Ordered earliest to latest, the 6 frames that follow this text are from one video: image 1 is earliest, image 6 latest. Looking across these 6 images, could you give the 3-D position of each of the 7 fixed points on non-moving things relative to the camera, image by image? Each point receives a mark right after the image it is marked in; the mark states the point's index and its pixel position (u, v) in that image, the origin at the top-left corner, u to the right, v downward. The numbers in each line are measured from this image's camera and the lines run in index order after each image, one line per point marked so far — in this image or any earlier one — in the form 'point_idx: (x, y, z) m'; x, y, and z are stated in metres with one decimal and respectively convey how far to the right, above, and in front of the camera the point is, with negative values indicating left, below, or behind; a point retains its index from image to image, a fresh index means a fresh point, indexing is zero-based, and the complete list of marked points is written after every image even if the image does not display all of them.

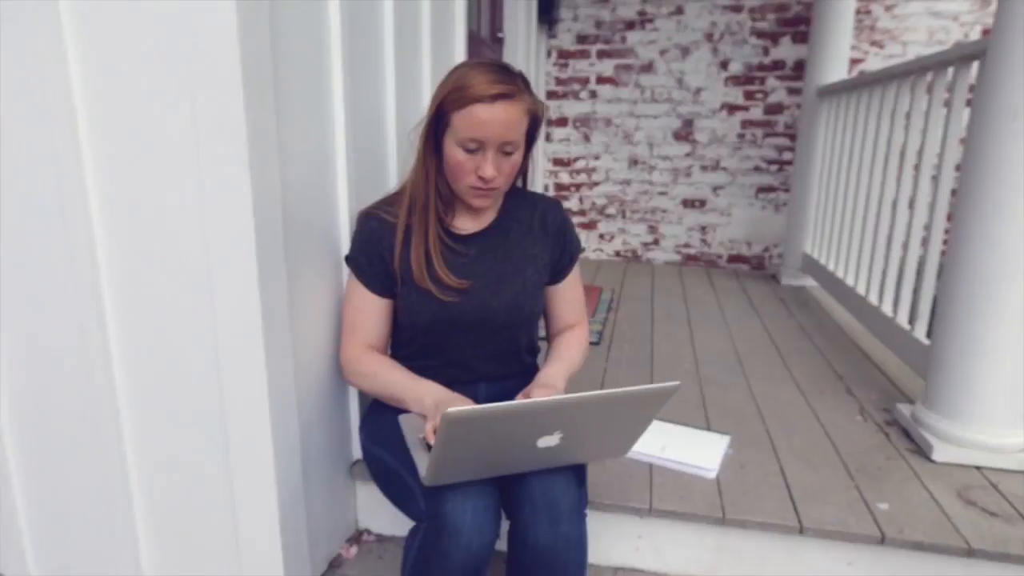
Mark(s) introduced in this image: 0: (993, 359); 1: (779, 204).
0: (+1.3, -0.2, +1.8) m
1: (+1.8, +0.6, +4.3) m
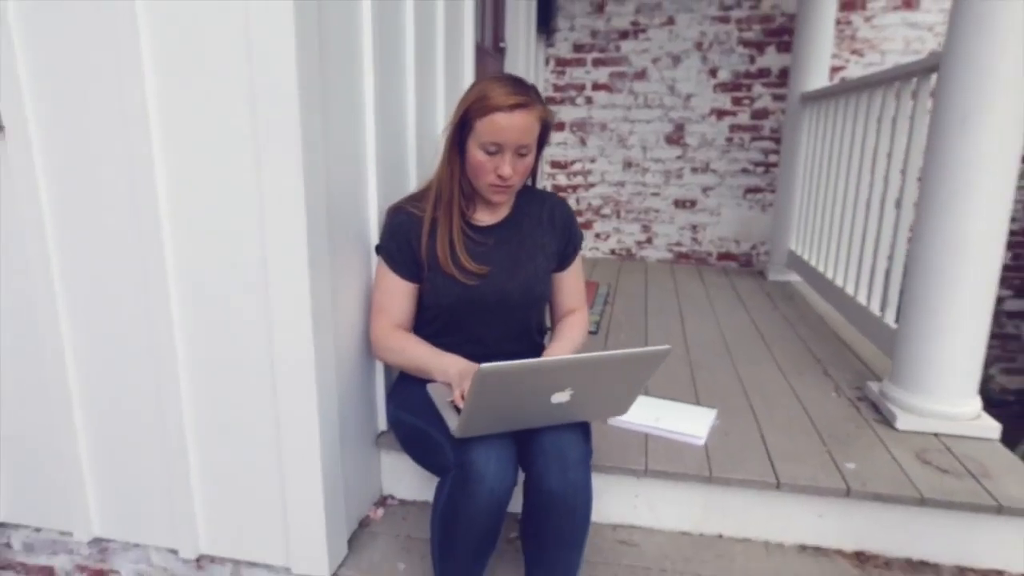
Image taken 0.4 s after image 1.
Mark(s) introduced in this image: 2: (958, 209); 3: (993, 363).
0: (+1.4, -0.1, +2.0) m
1: (+1.8, +0.6, +4.5) m
2: (+1.4, +0.2, +1.9) m
3: (+3.6, -0.6, +4.6) m
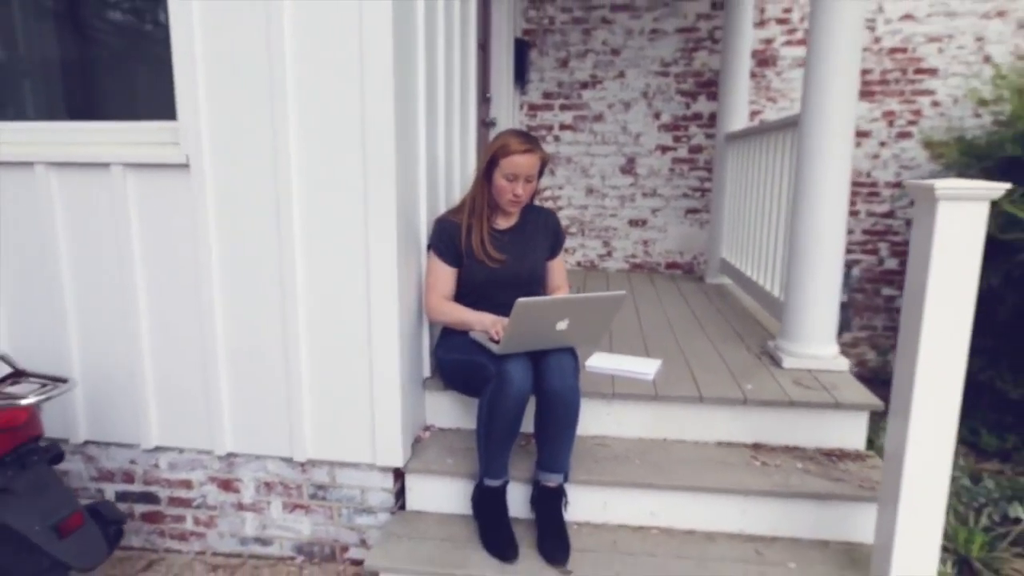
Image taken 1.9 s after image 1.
0: (+1.4, -0.1, +2.9) m
1: (+1.7, +0.6, +5.5) m
2: (+1.4, +0.3, +2.9) m
3: (+3.4, -0.6, +5.7) m
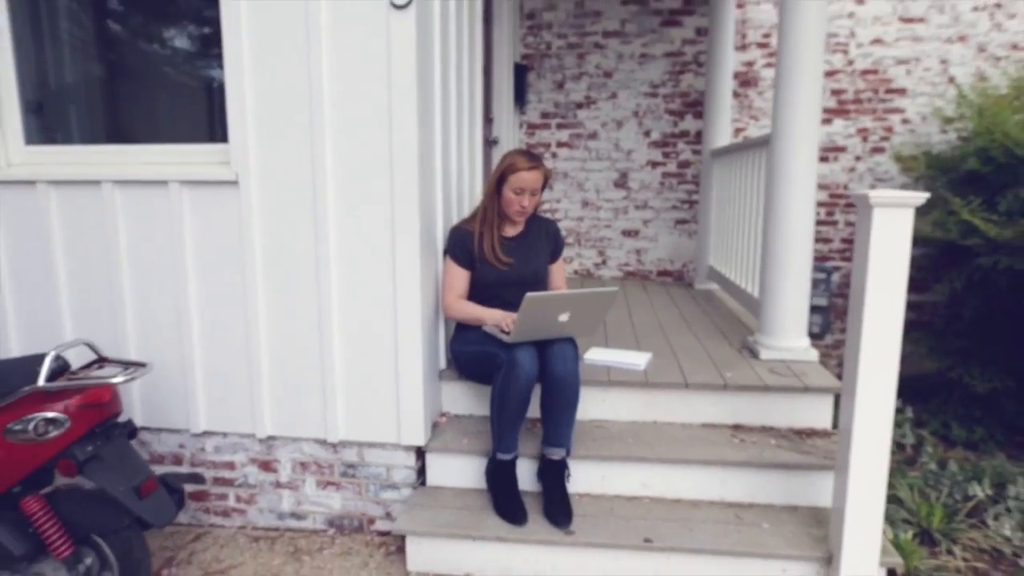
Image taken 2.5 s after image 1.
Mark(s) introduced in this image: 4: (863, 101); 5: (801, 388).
0: (+1.4, -0.1, +3.3) m
1: (+1.7, +0.5, +5.9) m
2: (+1.4, +0.3, +3.3) m
3: (+3.4, -0.6, +6.0) m
4: (+3.2, +1.7, +5.7) m
5: (+1.3, -0.5, +2.9) m
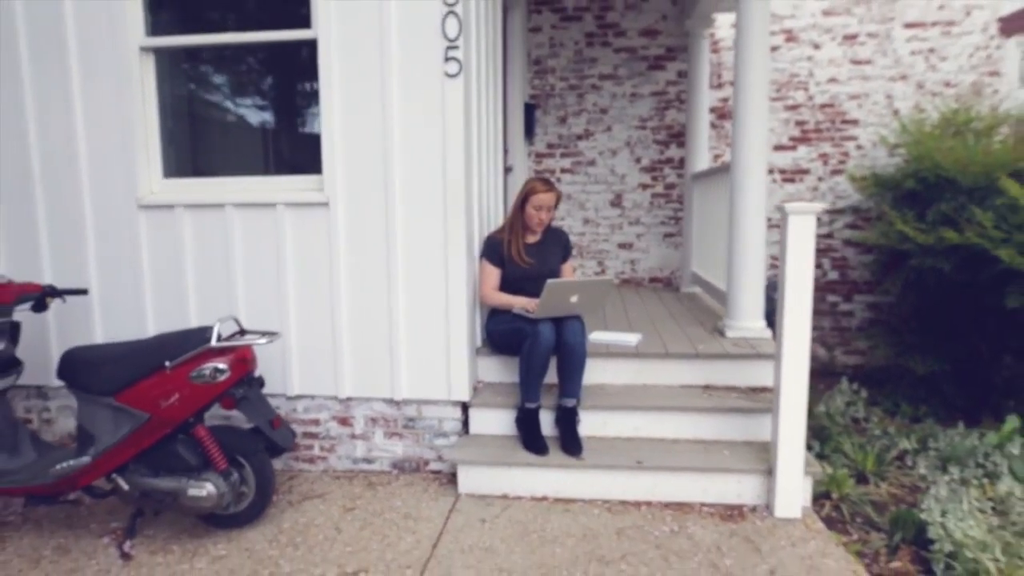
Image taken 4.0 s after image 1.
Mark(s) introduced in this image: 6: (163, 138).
0: (+1.5, 0.0, +4.2) m
1: (+1.8, +0.5, +6.8) m
2: (+1.5, +0.4, +4.2) m
3: (+3.6, -0.6, +6.9) m
4: (+3.3, +1.7, +6.7) m
5: (+1.5, -0.4, +3.8) m
6: (-2.2, +0.9, +3.9) m
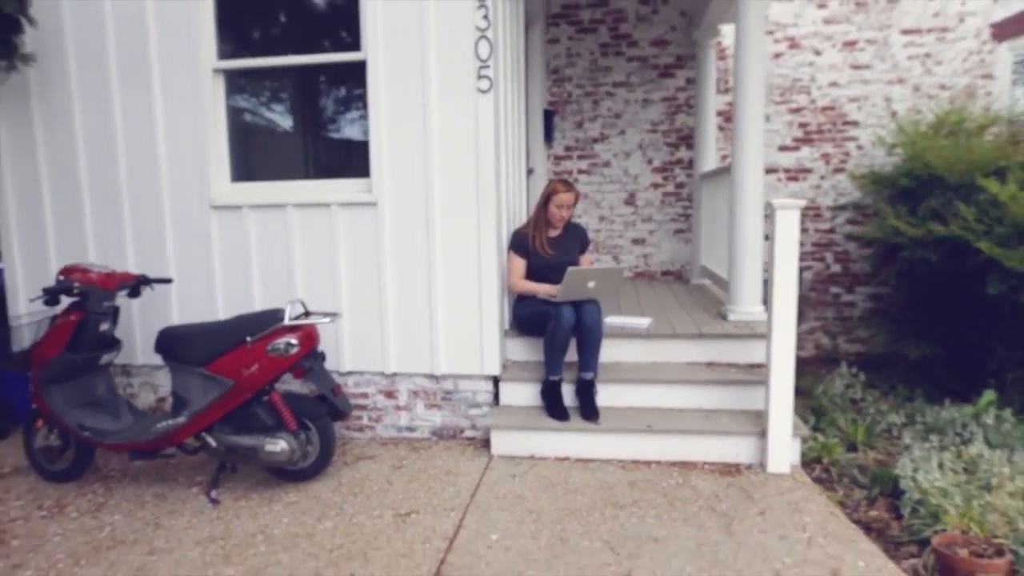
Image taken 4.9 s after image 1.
0: (+1.7, +0.1, +4.7) m
1: (+2.0, +0.6, +7.3) m
2: (+1.7, +0.5, +4.7) m
3: (+3.8, -0.6, +7.4) m
4: (+3.5, +1.8, +7.2) m
5: (+1.6, -0.3, +4.3) m
6: (-2.0, +1.0, +4.5) m
